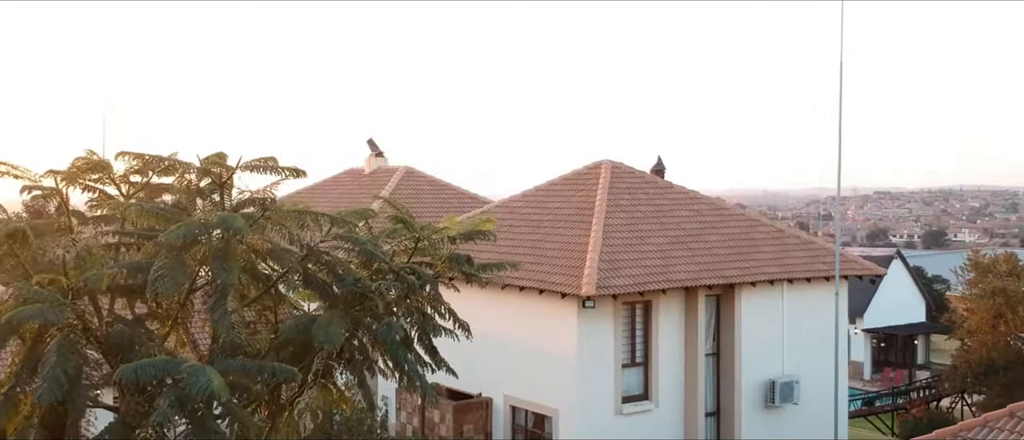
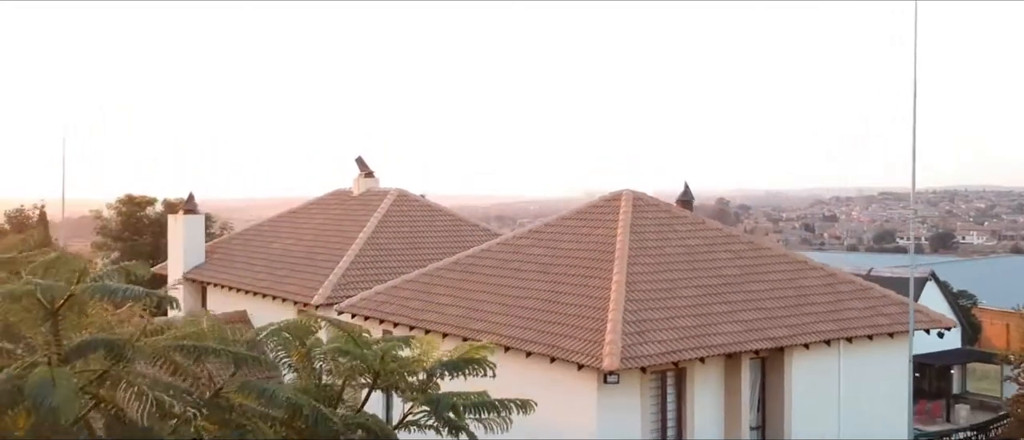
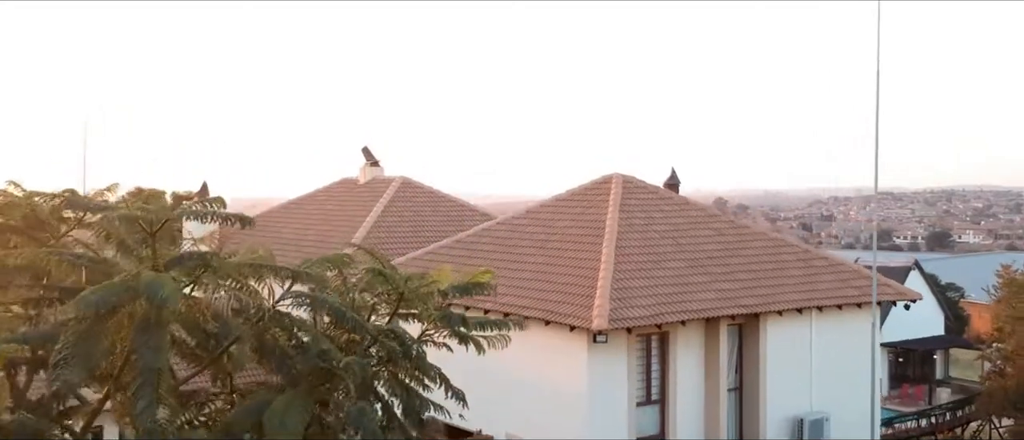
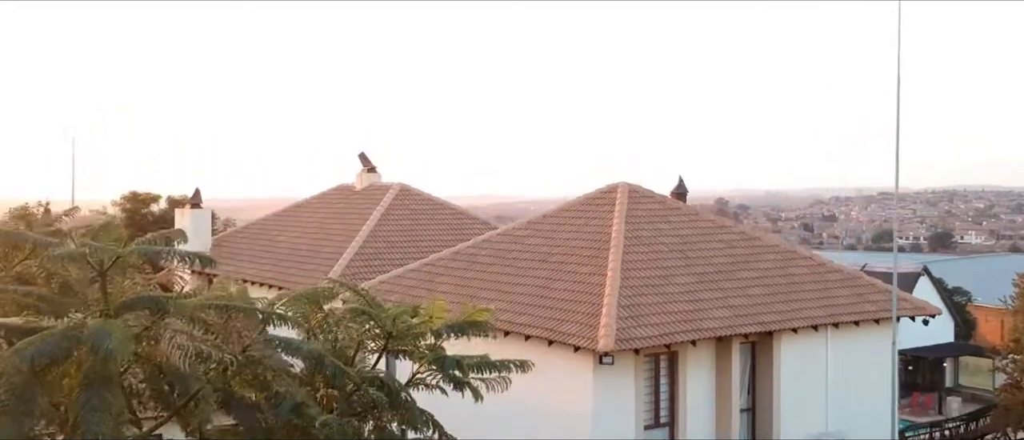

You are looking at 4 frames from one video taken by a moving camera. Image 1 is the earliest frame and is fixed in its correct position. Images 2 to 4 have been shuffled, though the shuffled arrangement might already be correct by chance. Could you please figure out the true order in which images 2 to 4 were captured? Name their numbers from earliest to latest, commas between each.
3, 4, 2
